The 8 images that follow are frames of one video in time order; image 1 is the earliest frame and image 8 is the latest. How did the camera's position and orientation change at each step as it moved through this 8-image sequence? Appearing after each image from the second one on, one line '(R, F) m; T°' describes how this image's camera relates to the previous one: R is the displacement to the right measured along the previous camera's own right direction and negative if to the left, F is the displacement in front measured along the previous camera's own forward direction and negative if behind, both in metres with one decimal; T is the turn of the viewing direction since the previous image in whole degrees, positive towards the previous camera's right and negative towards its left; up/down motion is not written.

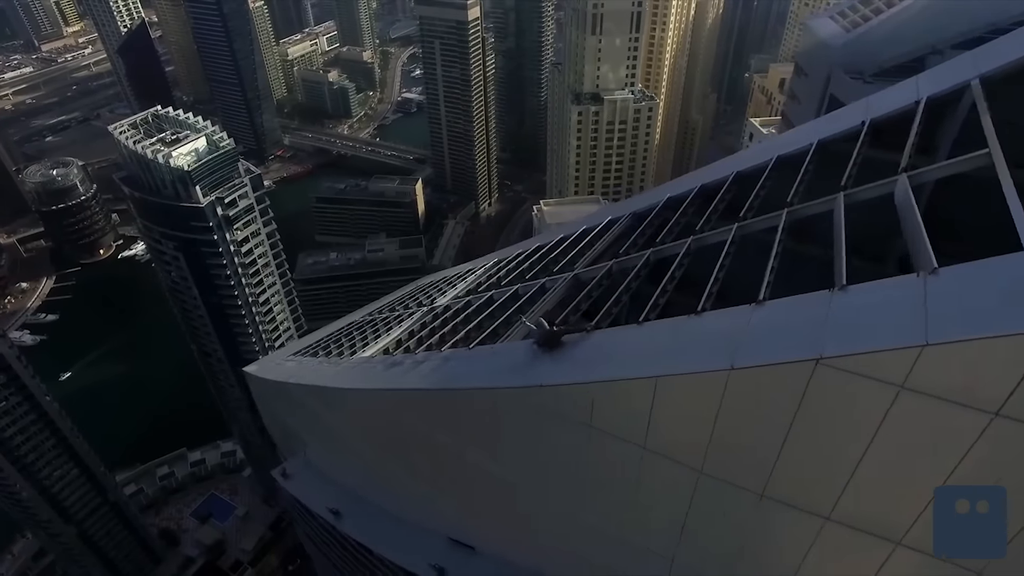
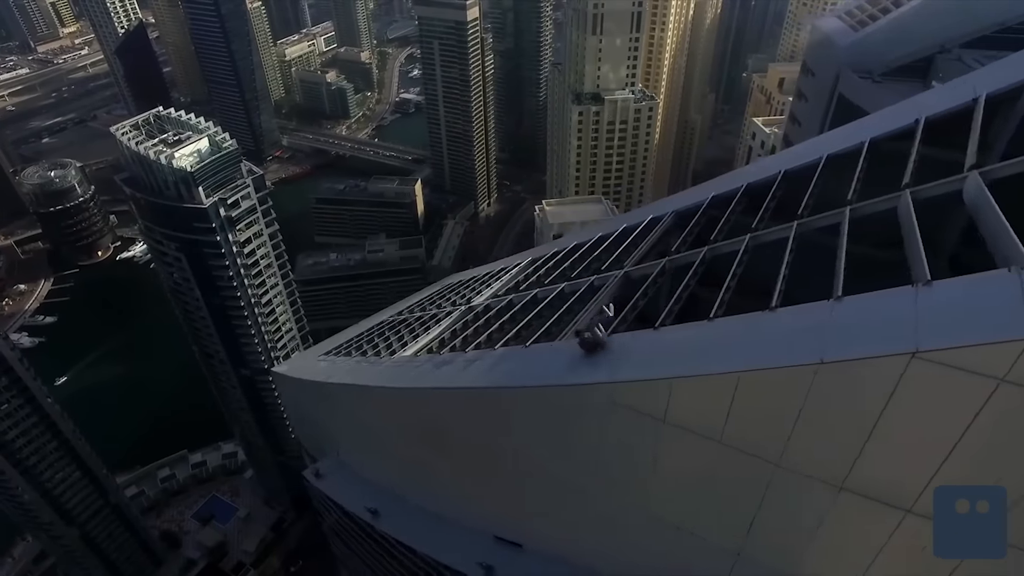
(-0.7, 0.0) m; 0°
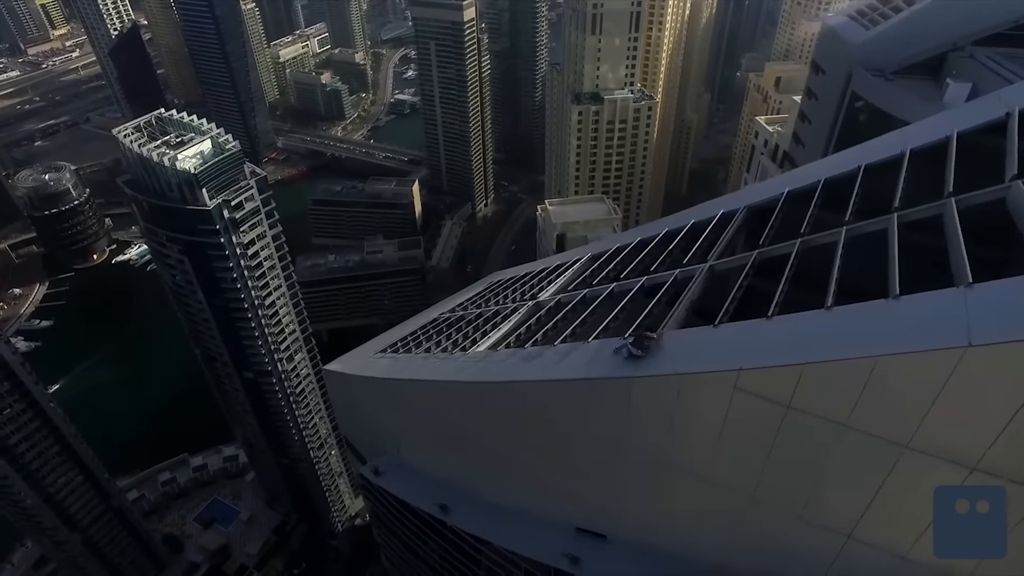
(-1.2, -0.1) m; +1°
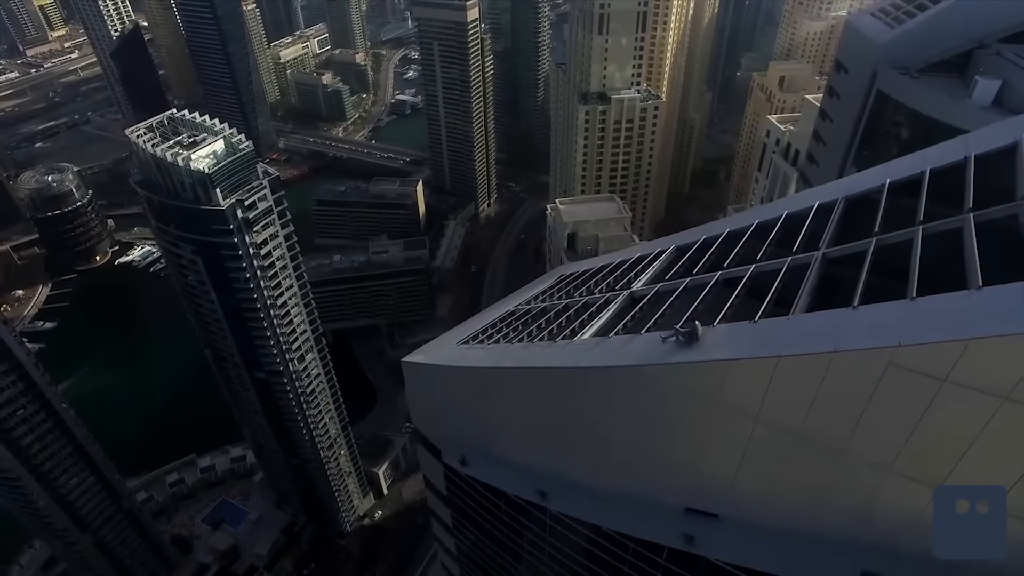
(-1.7, -0.2) m; 0°
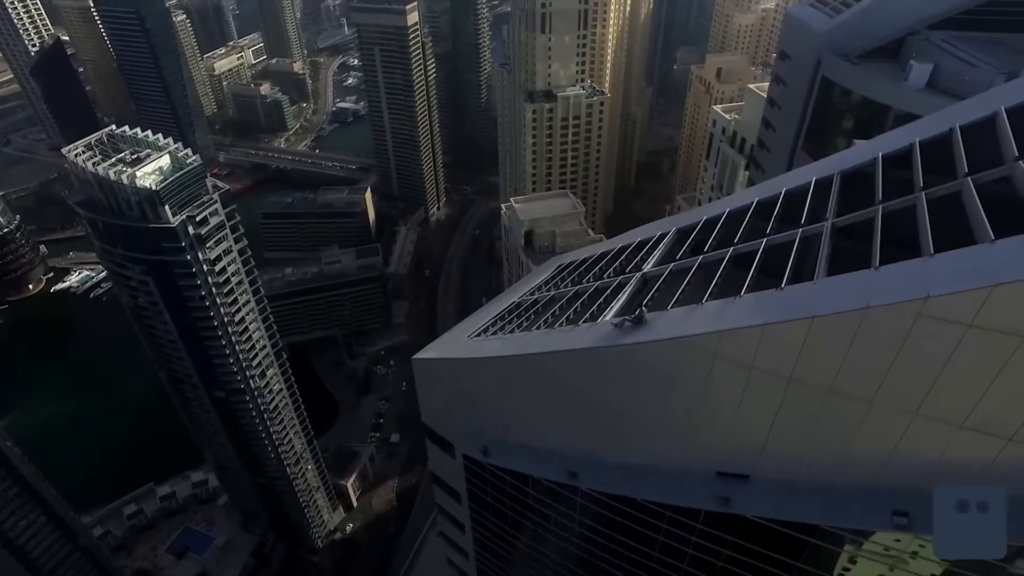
(-1.2, -0.3) m; +4°
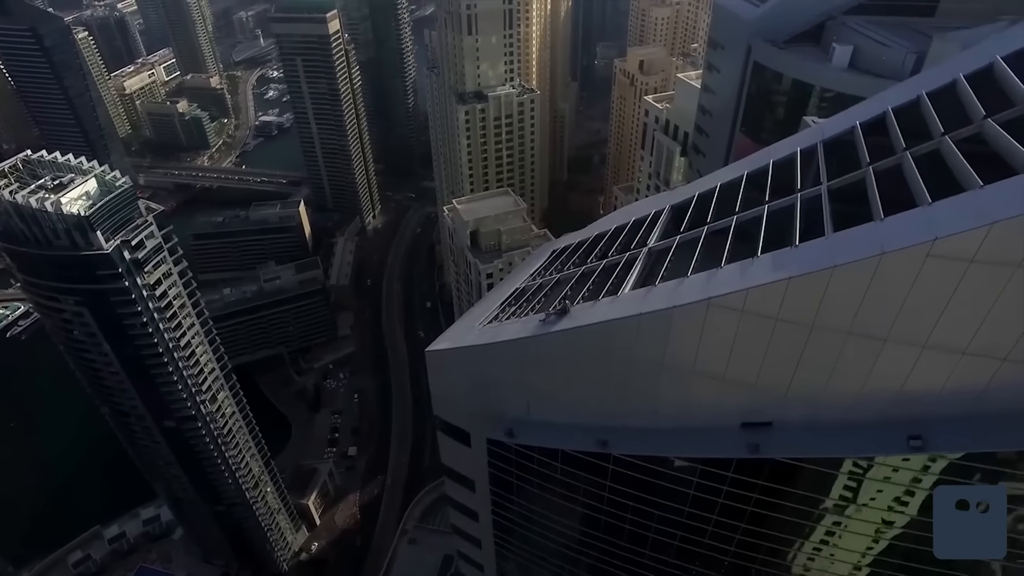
(-1.5, -0.5) m; +5°
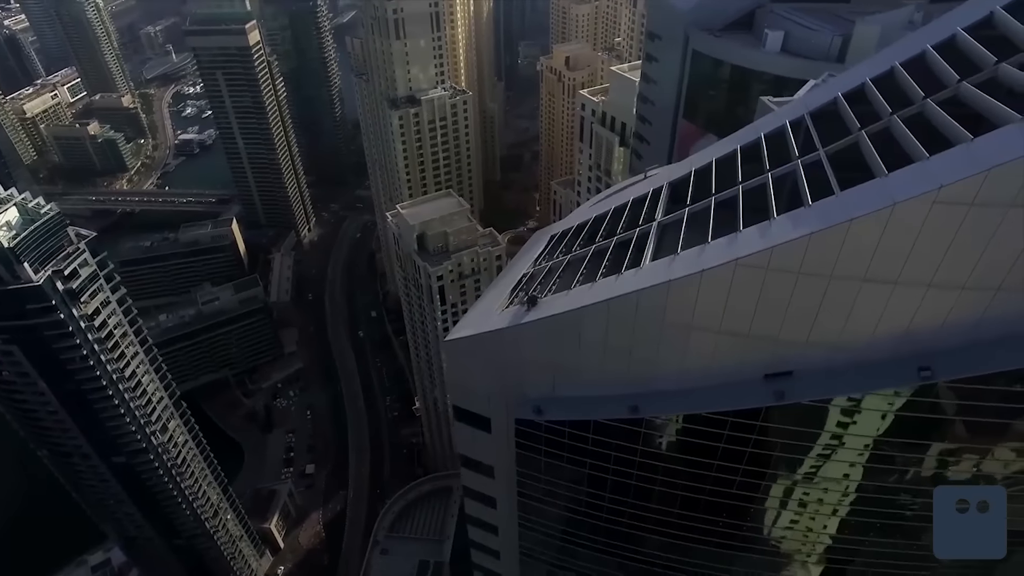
(-1.7, -0.5) m; +5°
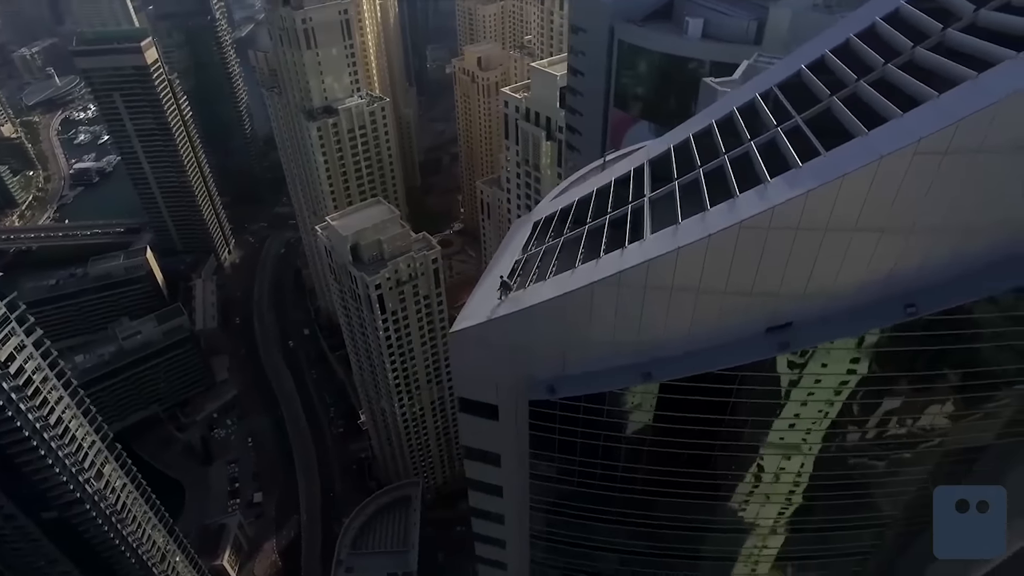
(-1.7, -0.3) m; +6°
